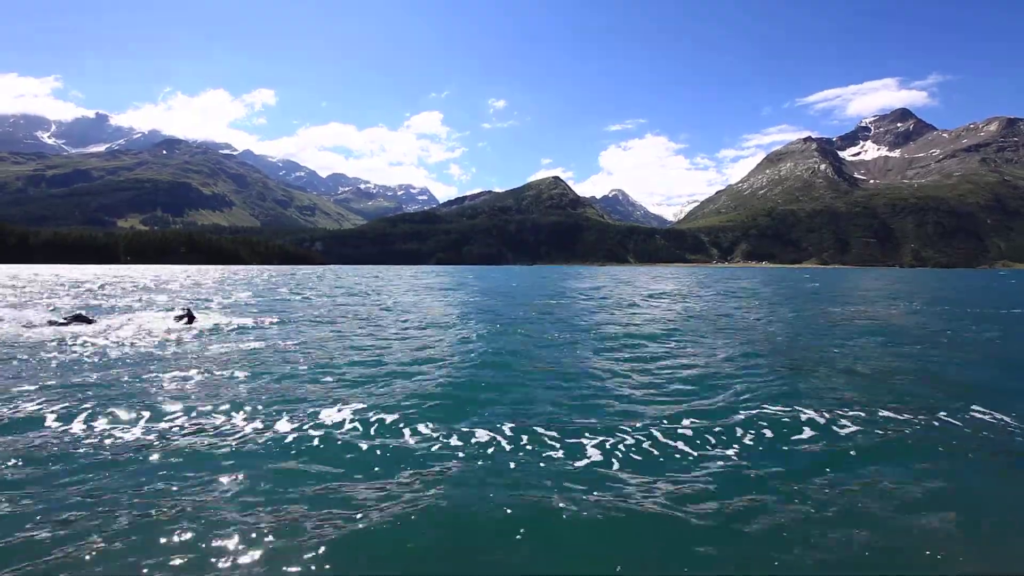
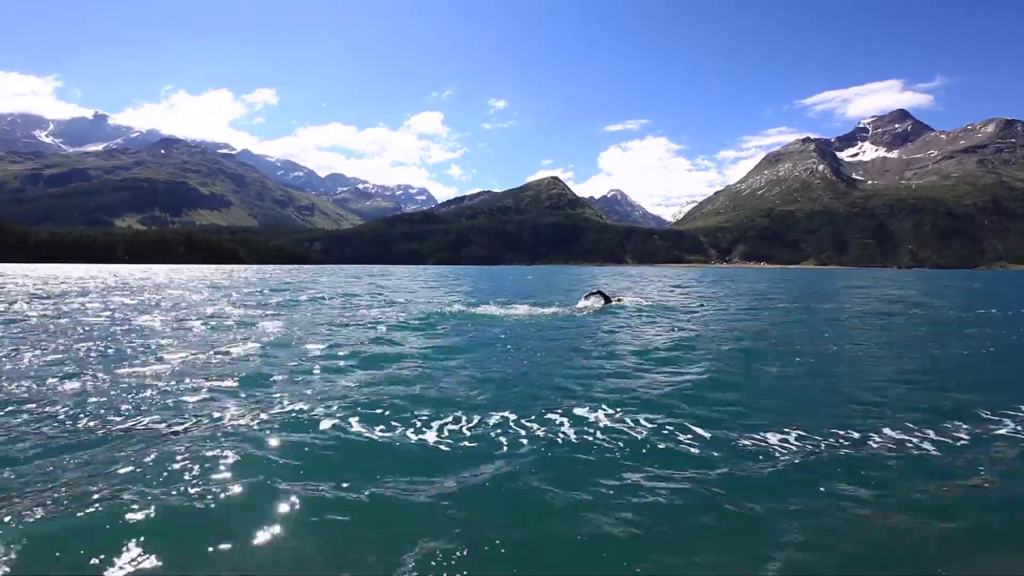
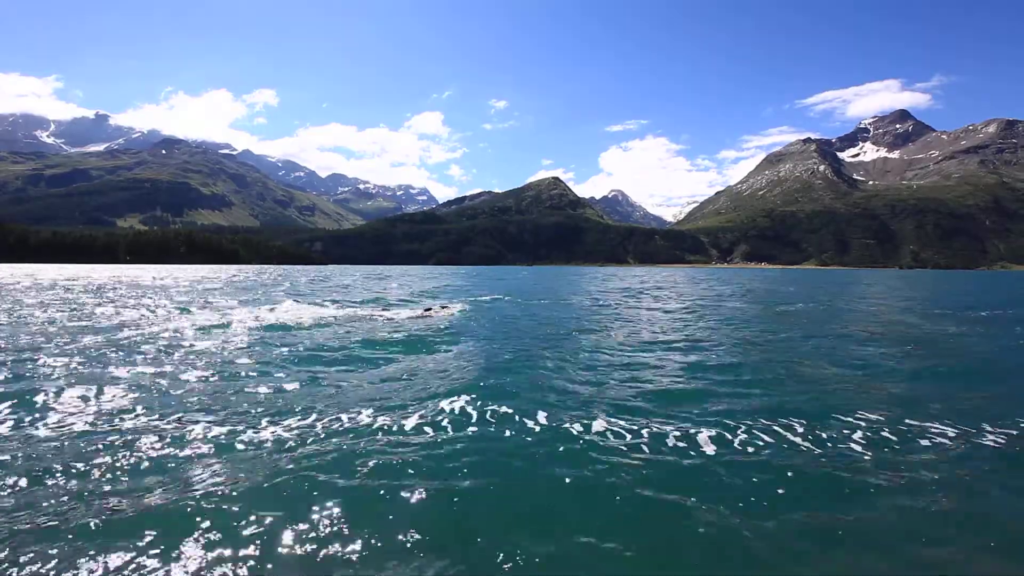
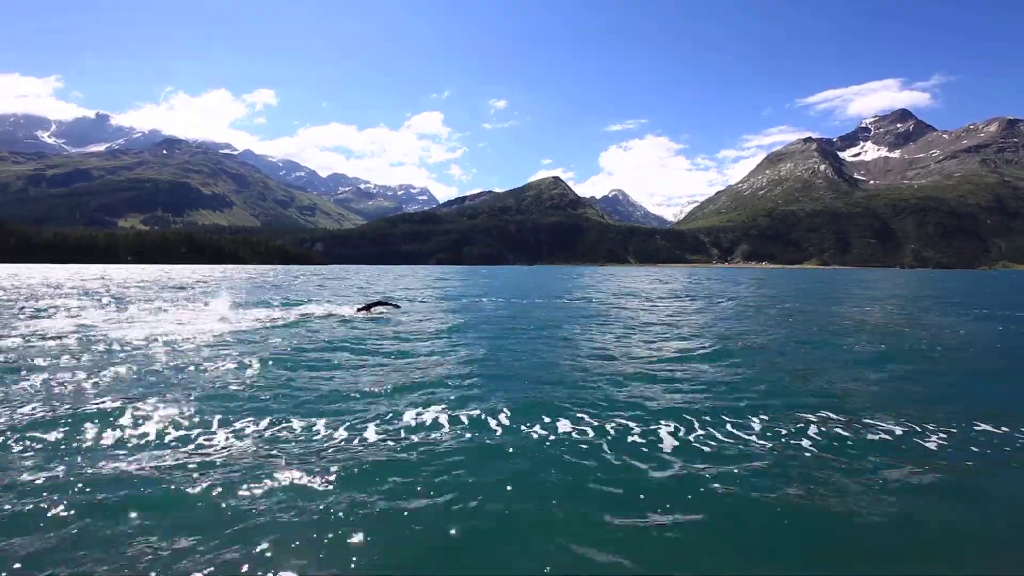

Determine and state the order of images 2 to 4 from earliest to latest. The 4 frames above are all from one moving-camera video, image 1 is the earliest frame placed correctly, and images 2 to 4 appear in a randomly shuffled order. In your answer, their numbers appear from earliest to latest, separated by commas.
4, 3, 2
